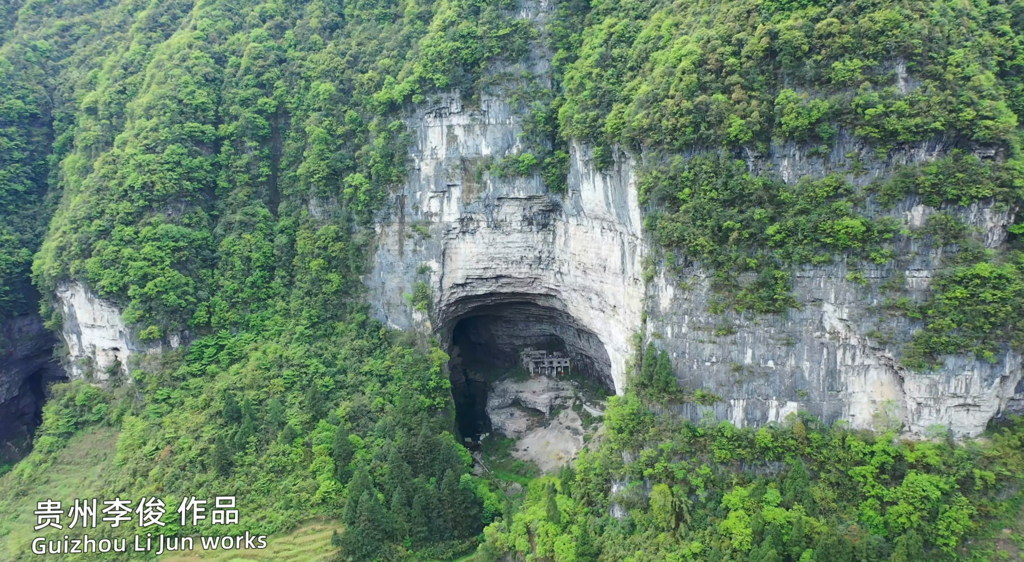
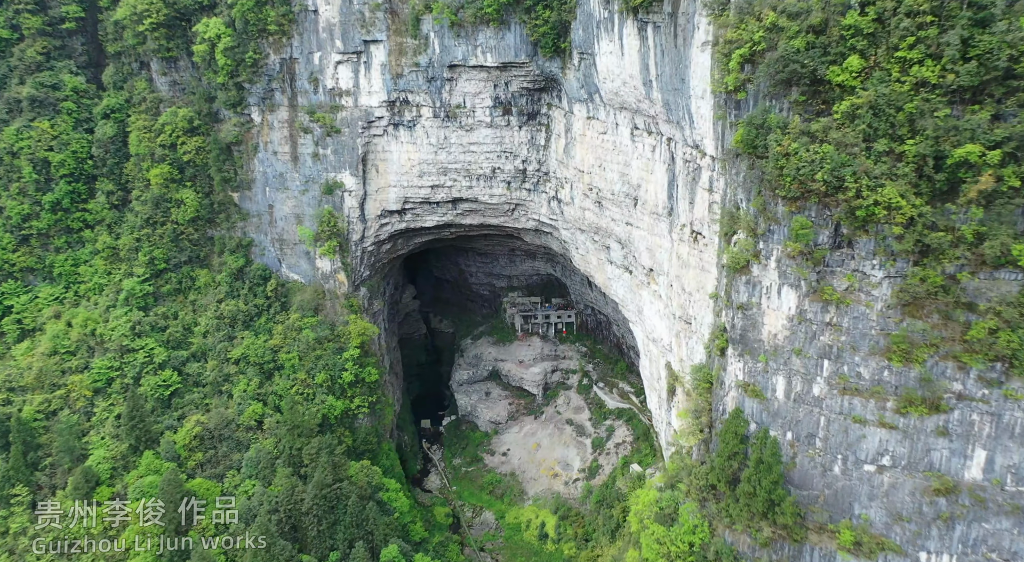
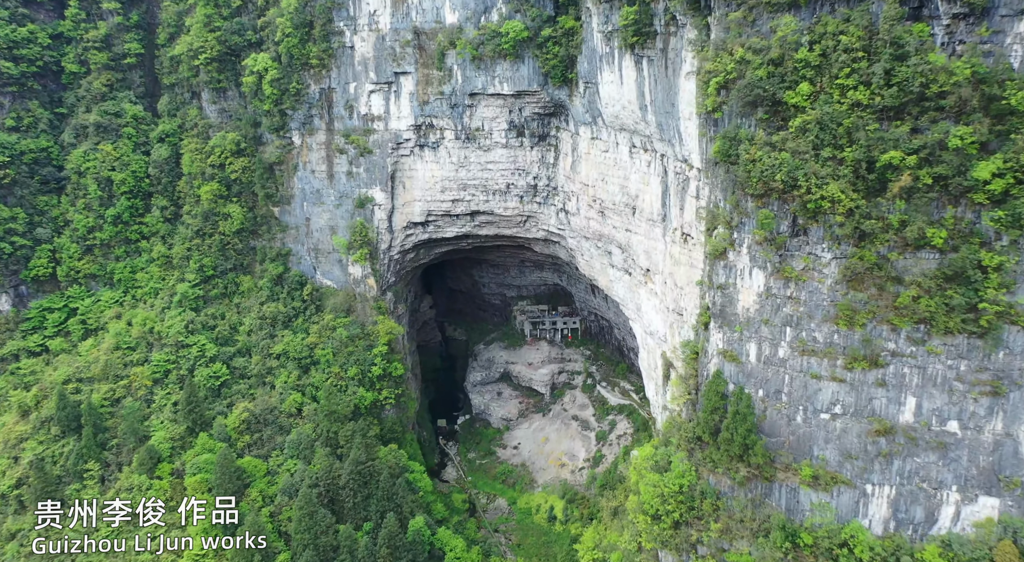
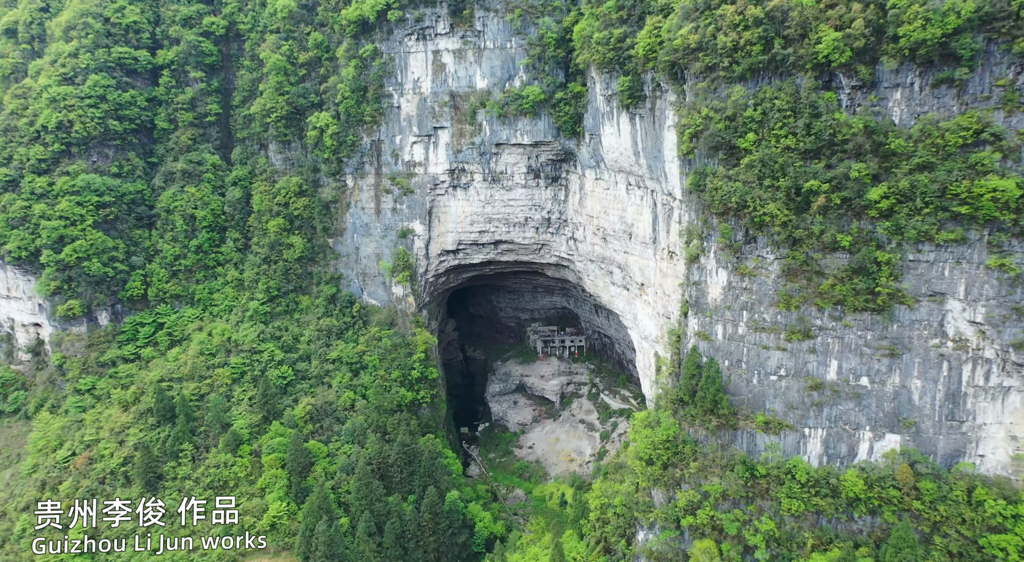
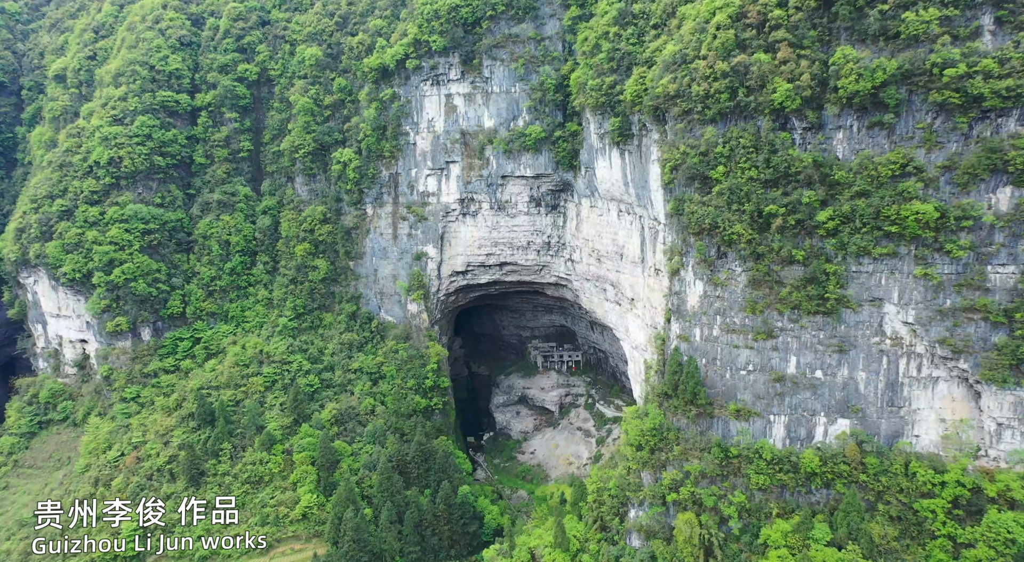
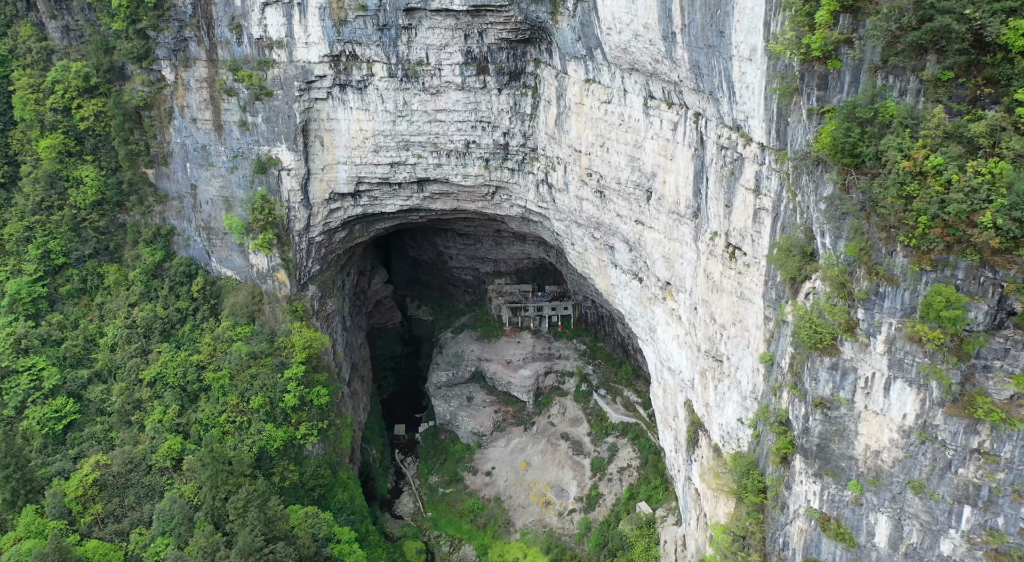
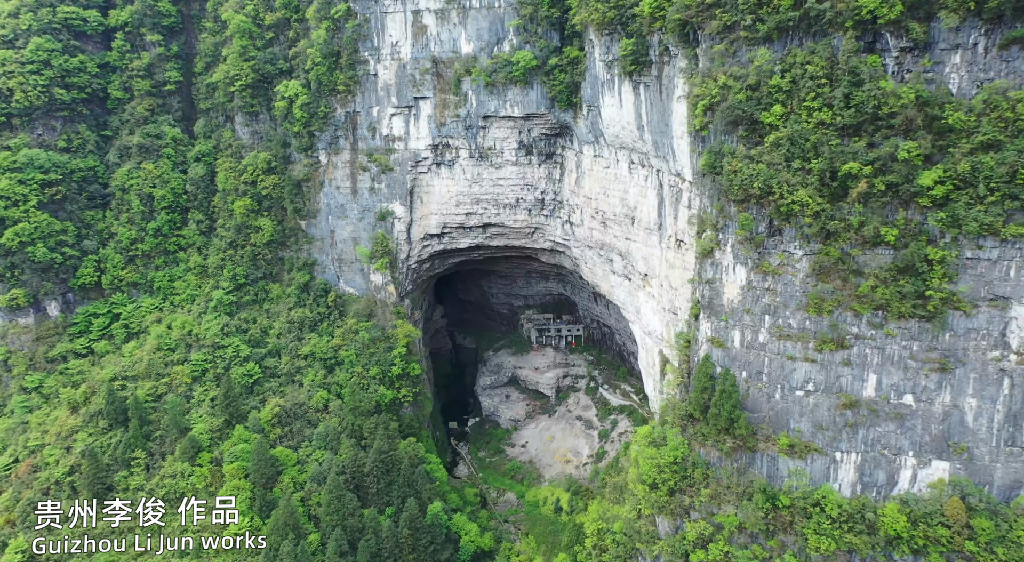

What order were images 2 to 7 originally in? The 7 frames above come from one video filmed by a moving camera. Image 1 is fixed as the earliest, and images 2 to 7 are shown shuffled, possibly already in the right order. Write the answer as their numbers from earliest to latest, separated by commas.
5, 4, 7, 3, 2, 6
